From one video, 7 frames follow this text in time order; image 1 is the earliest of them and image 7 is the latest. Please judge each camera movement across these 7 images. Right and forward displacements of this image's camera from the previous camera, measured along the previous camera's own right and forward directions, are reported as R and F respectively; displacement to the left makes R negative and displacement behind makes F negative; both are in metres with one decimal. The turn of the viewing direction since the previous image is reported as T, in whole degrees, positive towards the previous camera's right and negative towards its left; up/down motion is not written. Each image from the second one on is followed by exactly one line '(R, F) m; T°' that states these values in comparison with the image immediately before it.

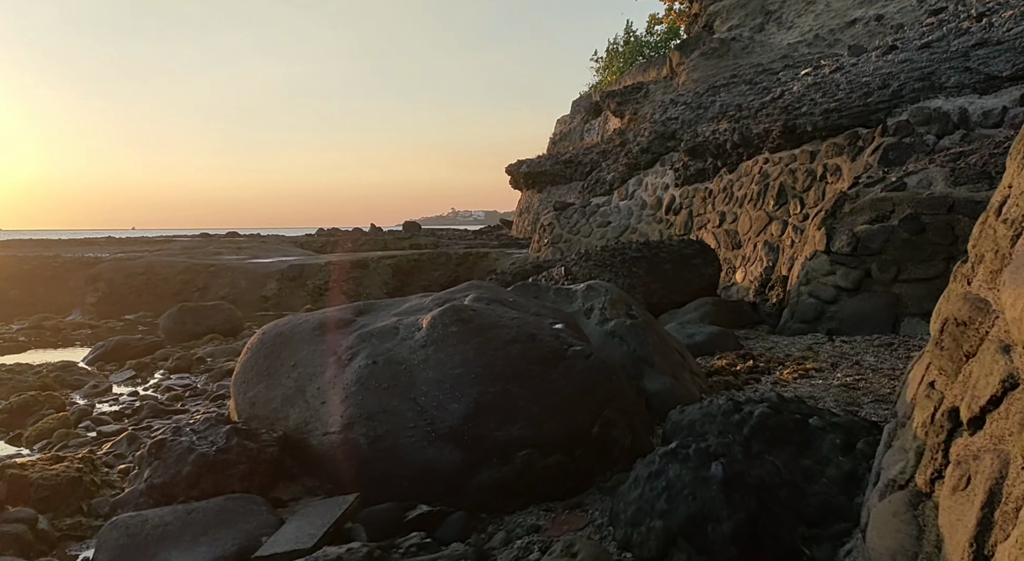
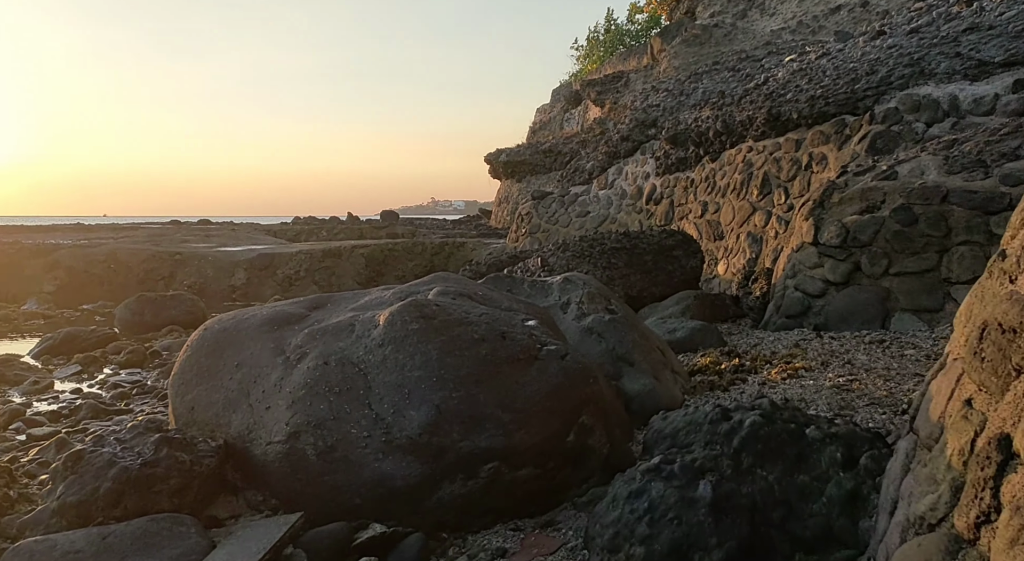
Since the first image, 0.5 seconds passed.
(0.0, +0.3) m; +2°
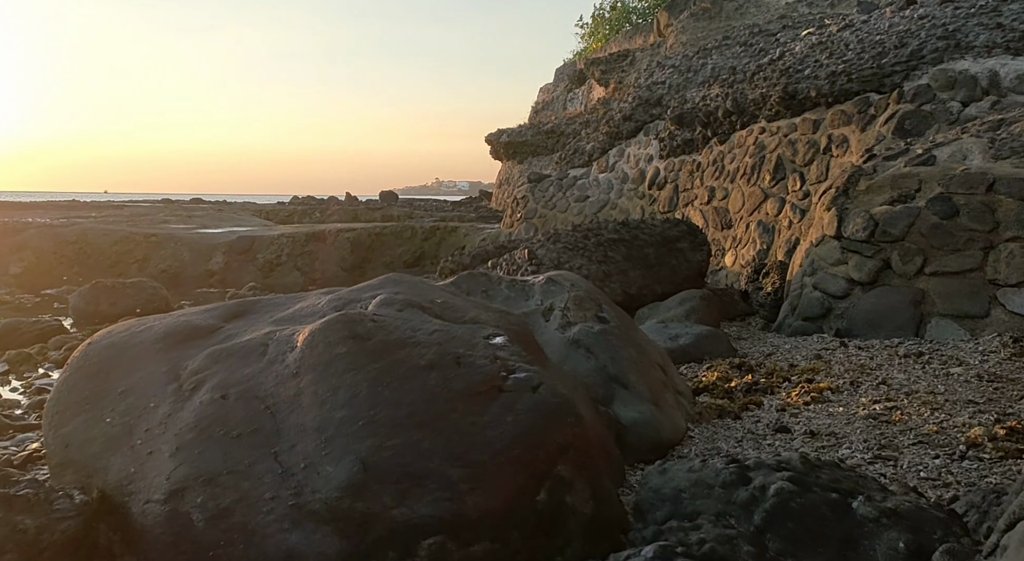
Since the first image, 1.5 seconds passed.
(+0.1, +0.6) m; 0°
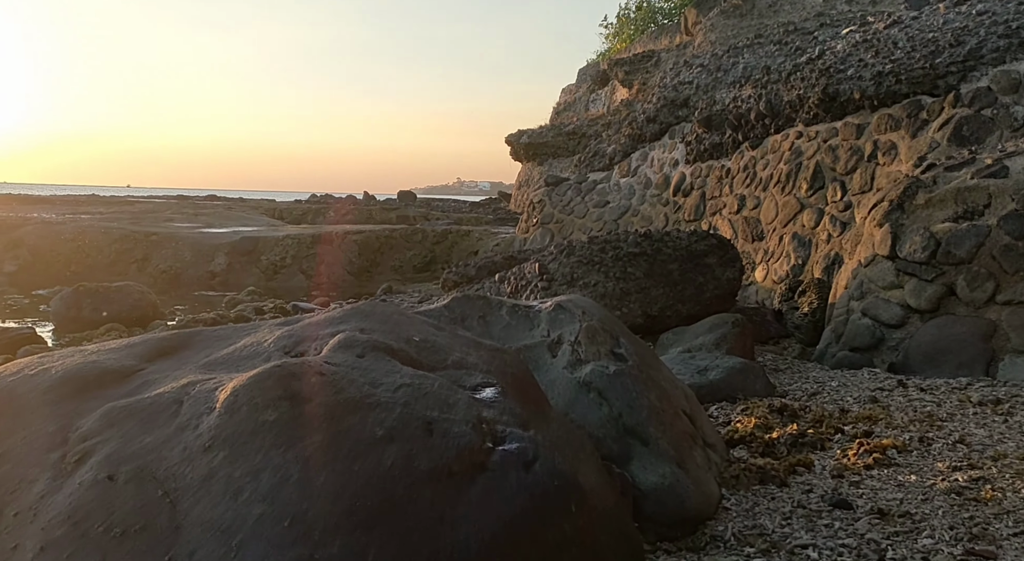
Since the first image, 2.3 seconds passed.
(+0.1, +0.5) m; -1°
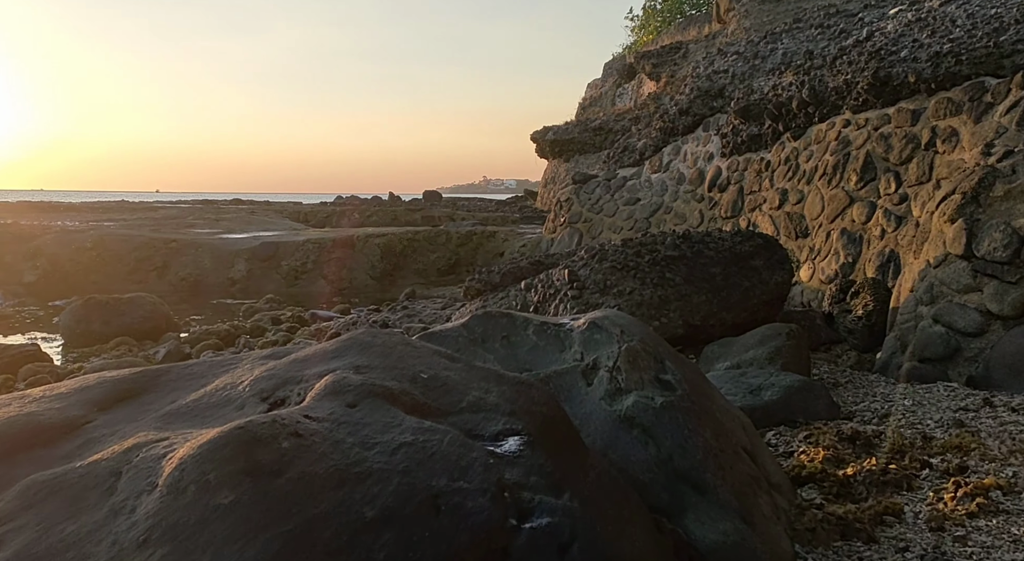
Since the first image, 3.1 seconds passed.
(0.0, +0.4) m; -2°
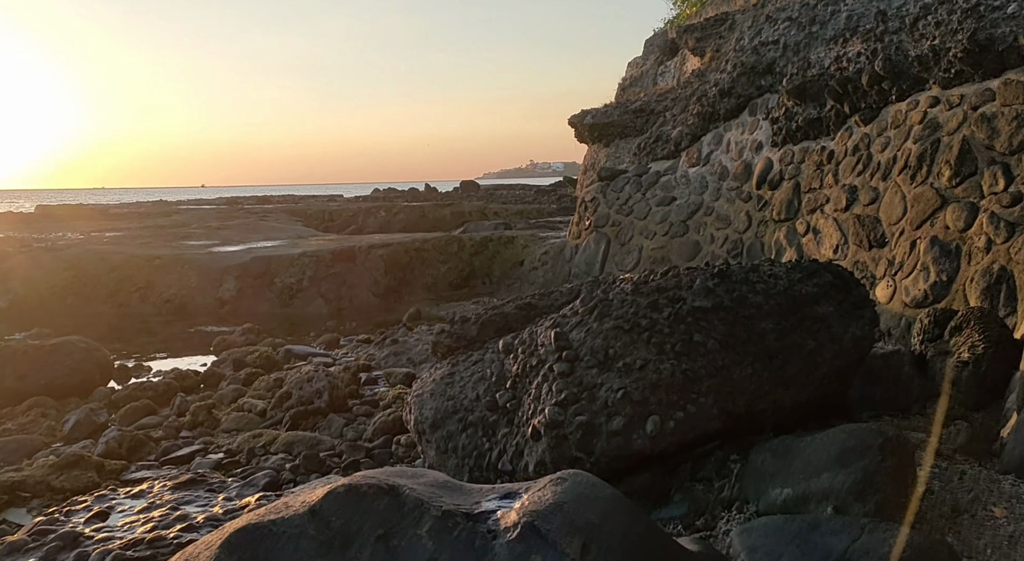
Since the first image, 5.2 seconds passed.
(+0.4, +1.2) m; -4°
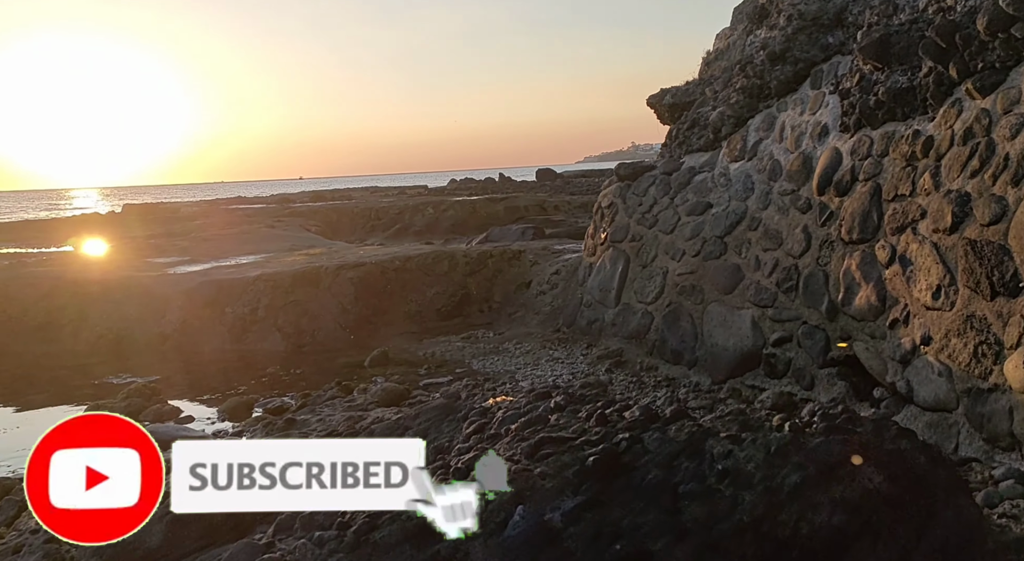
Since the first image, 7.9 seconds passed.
(+1.0, +1.9) m; -8°
